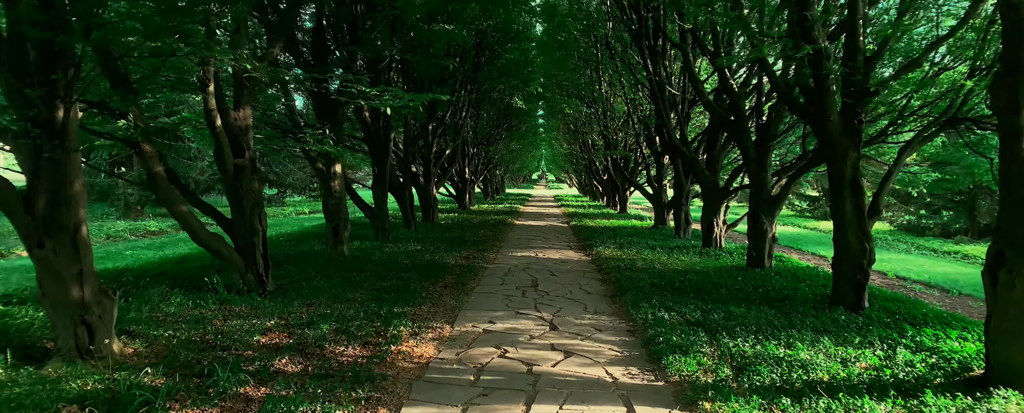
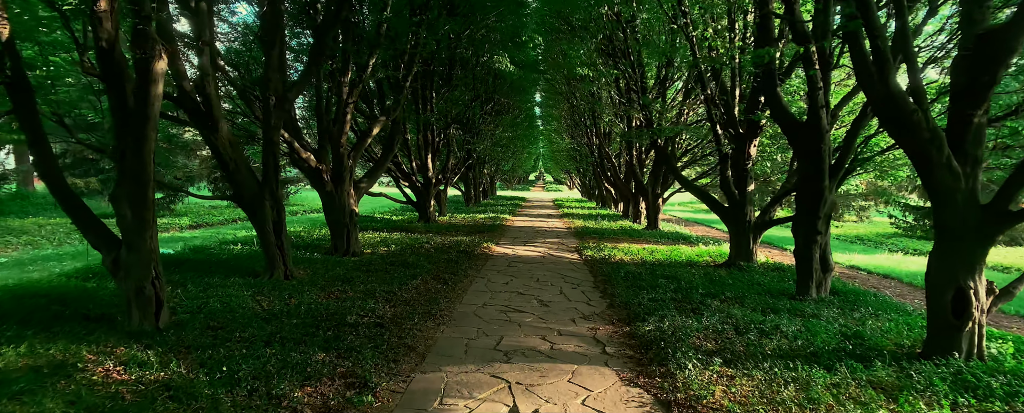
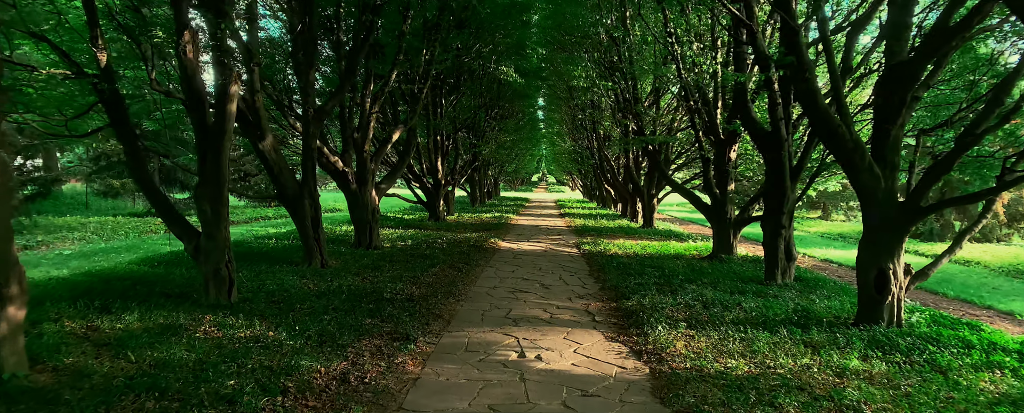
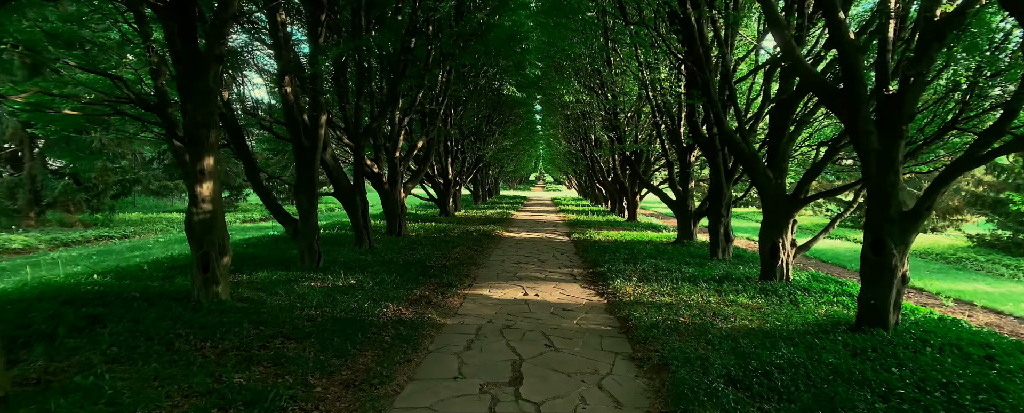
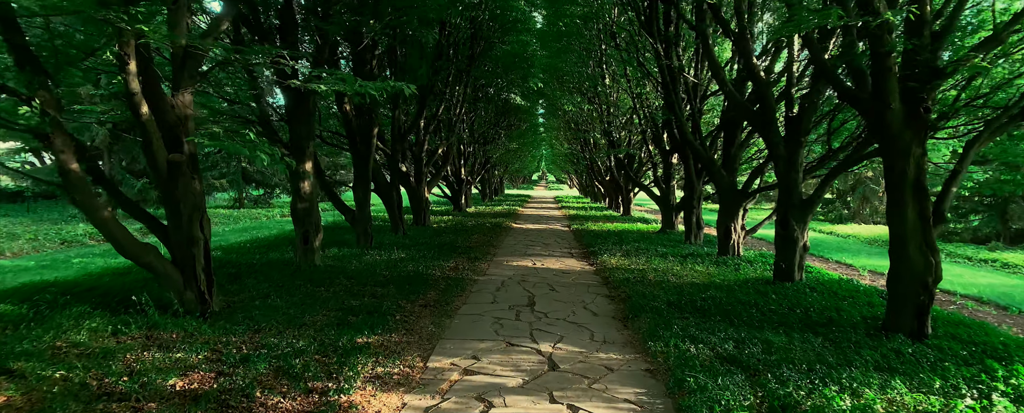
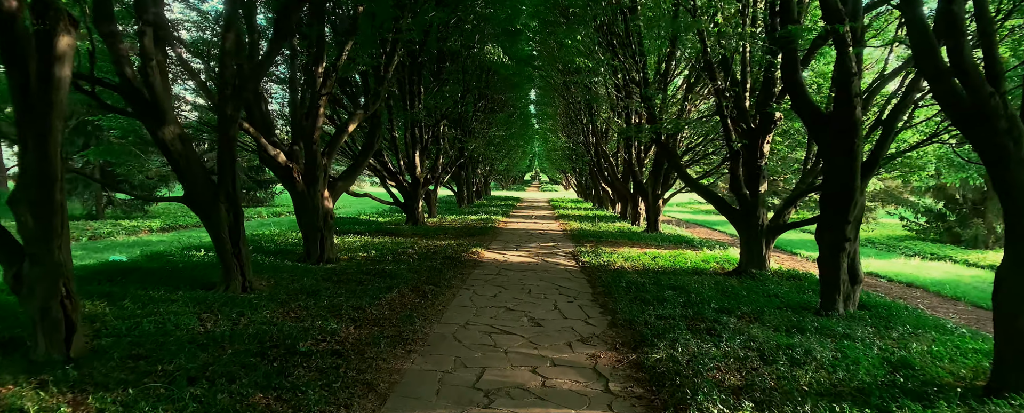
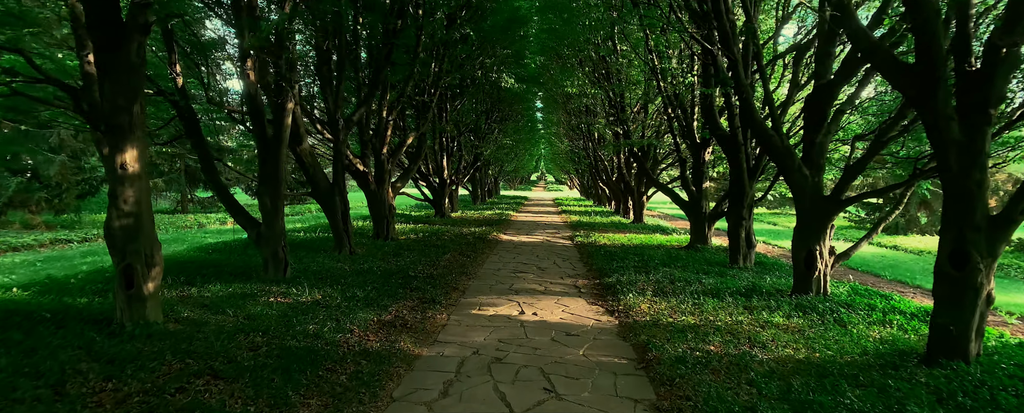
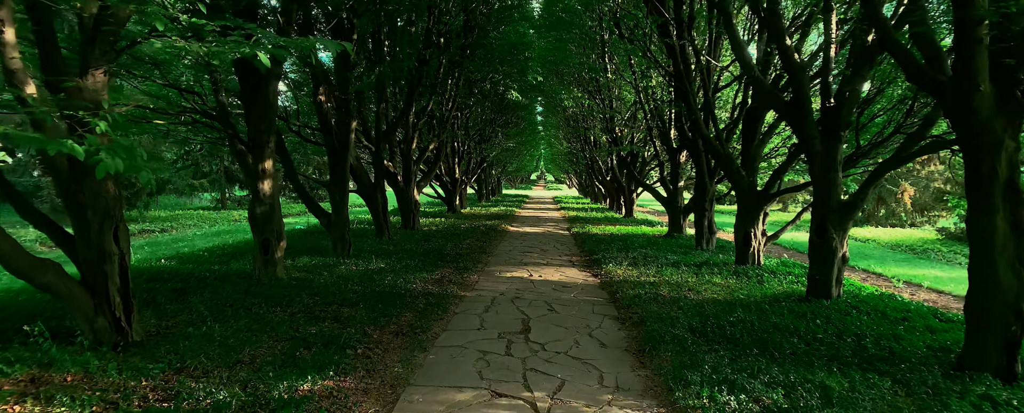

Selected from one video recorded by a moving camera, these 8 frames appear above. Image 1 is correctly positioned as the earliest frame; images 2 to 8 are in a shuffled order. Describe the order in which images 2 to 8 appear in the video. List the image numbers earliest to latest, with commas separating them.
5, 8, 4, 7, 3, 2, 6
